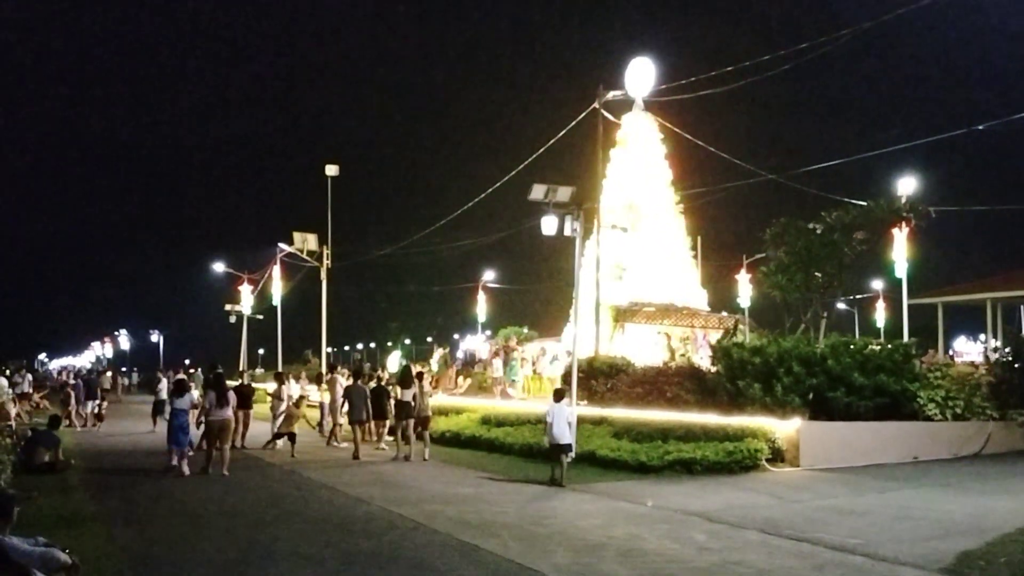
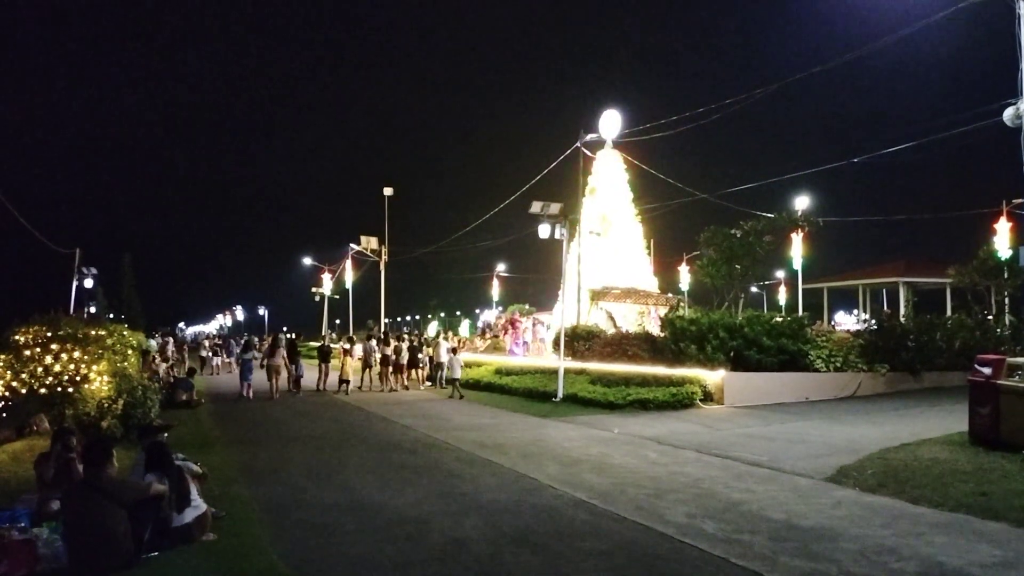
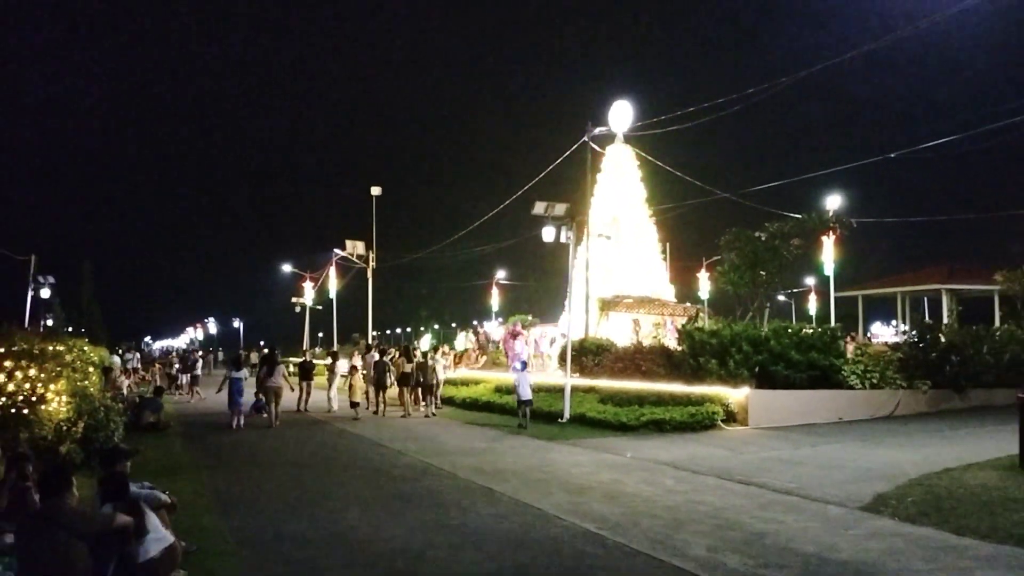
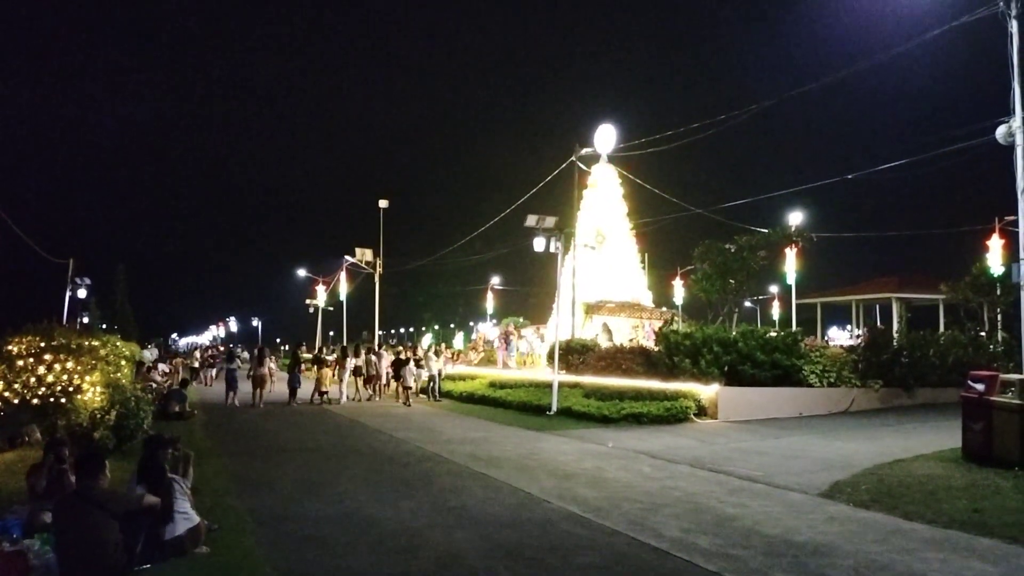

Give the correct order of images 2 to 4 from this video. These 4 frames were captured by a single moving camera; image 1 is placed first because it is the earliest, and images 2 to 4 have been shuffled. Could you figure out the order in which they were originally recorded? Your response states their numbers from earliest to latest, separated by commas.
3, 2, 4
